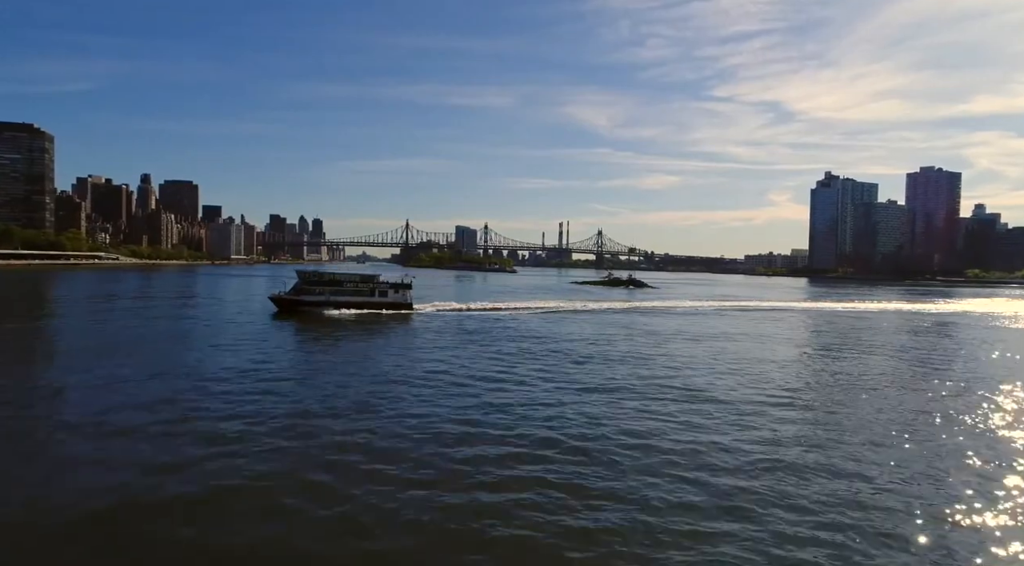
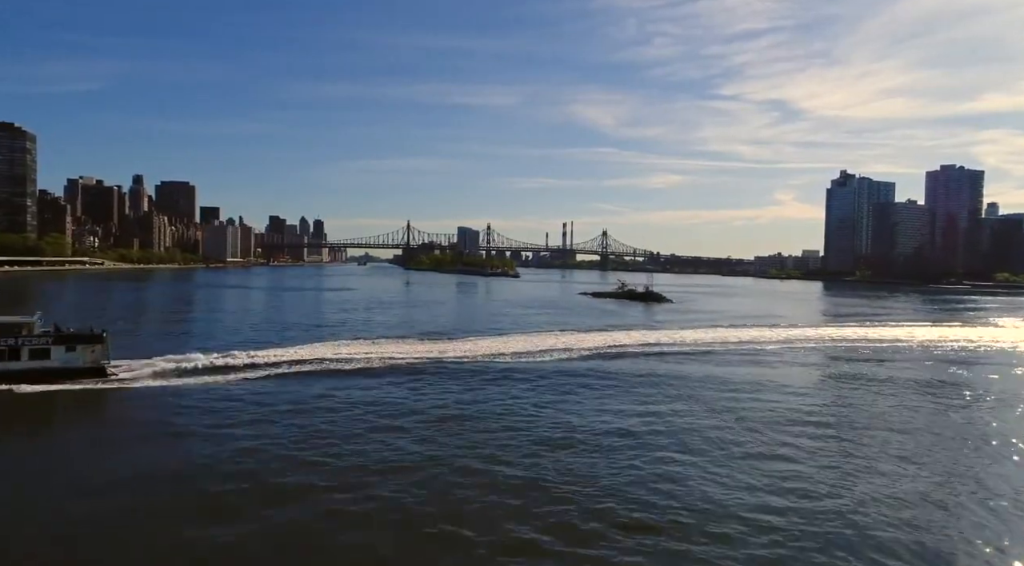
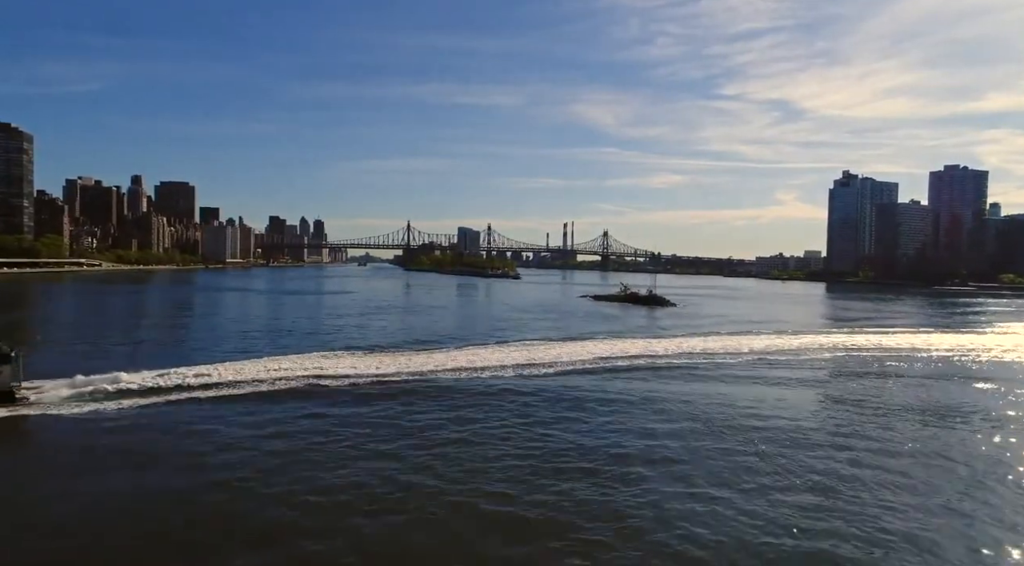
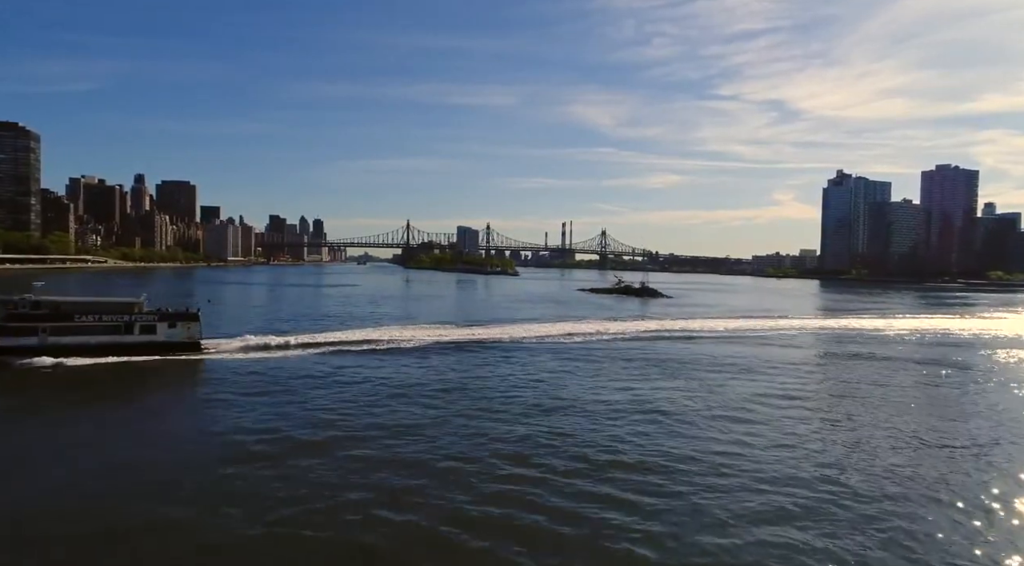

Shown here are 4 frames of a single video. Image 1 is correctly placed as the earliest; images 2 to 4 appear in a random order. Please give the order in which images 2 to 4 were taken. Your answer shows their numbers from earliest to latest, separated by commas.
4, 2, 3
